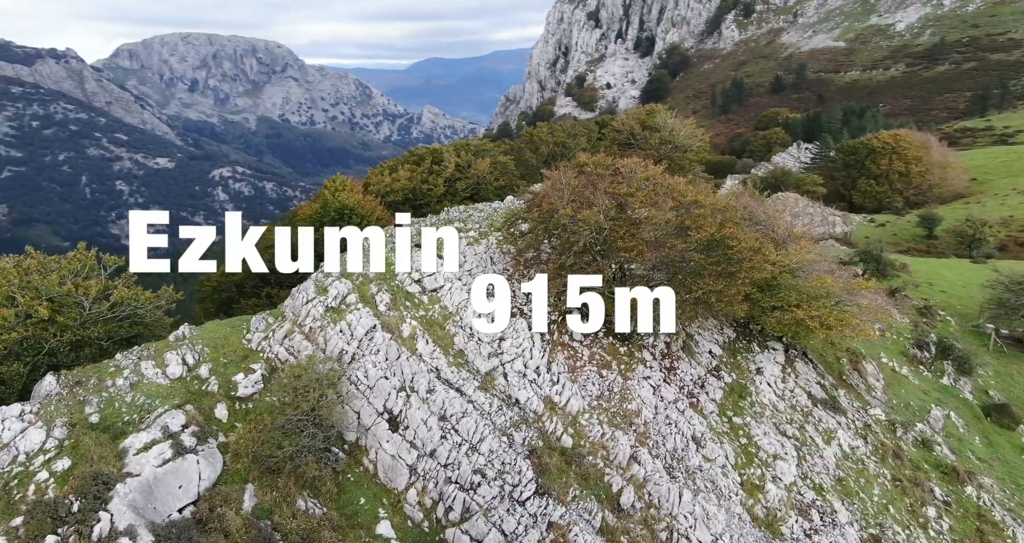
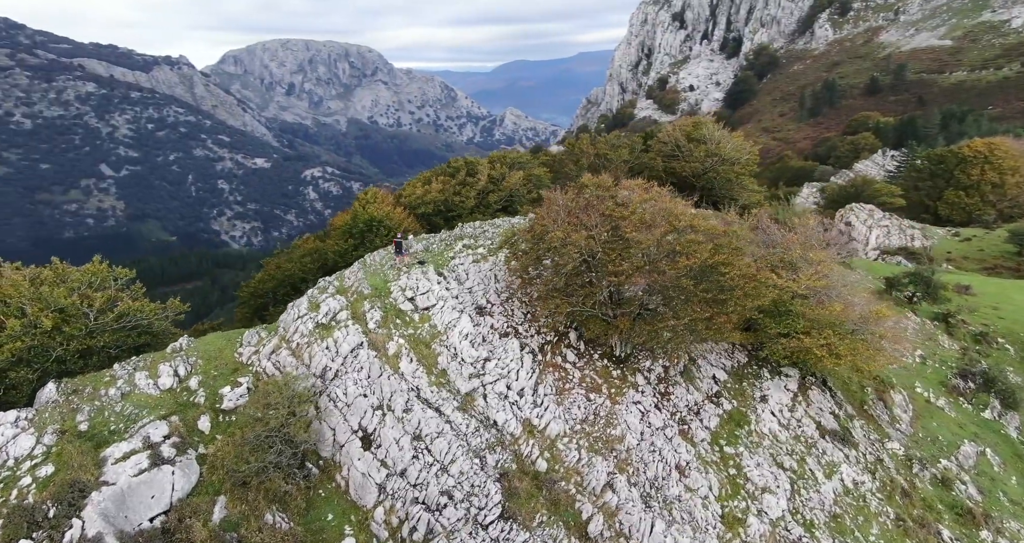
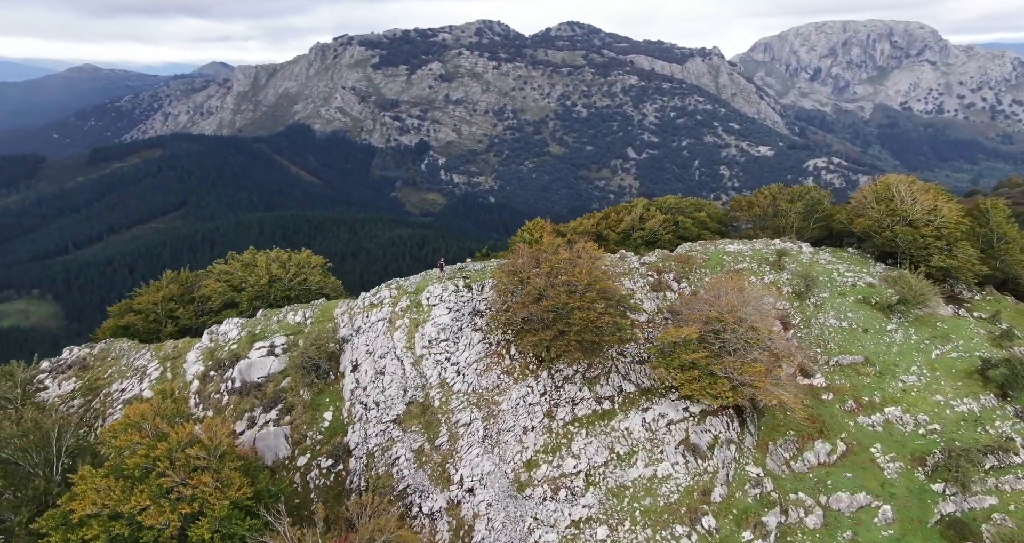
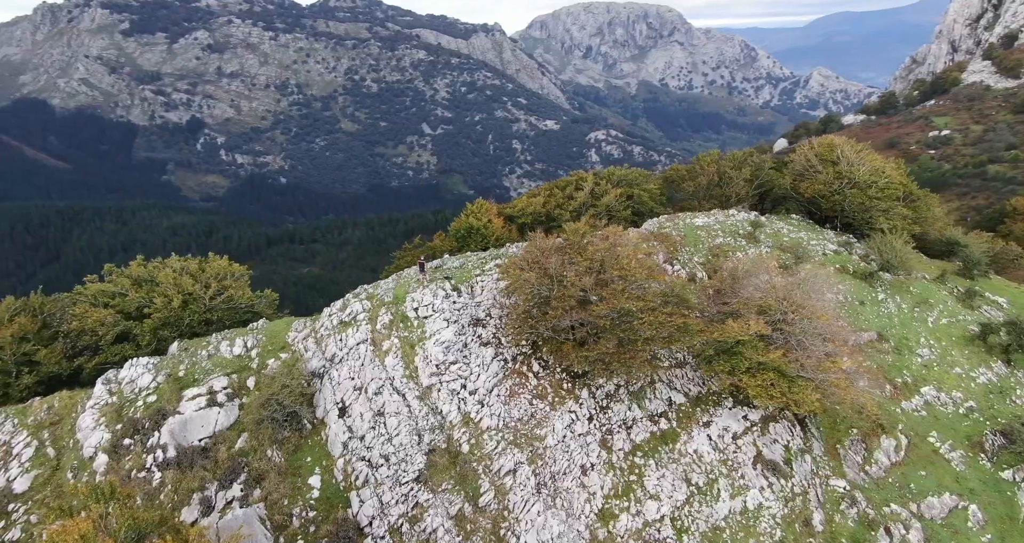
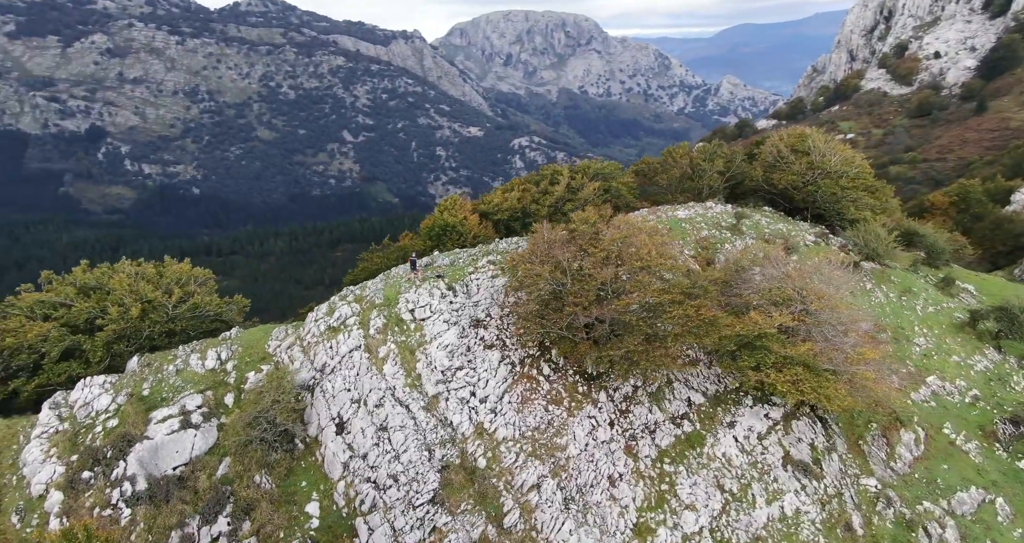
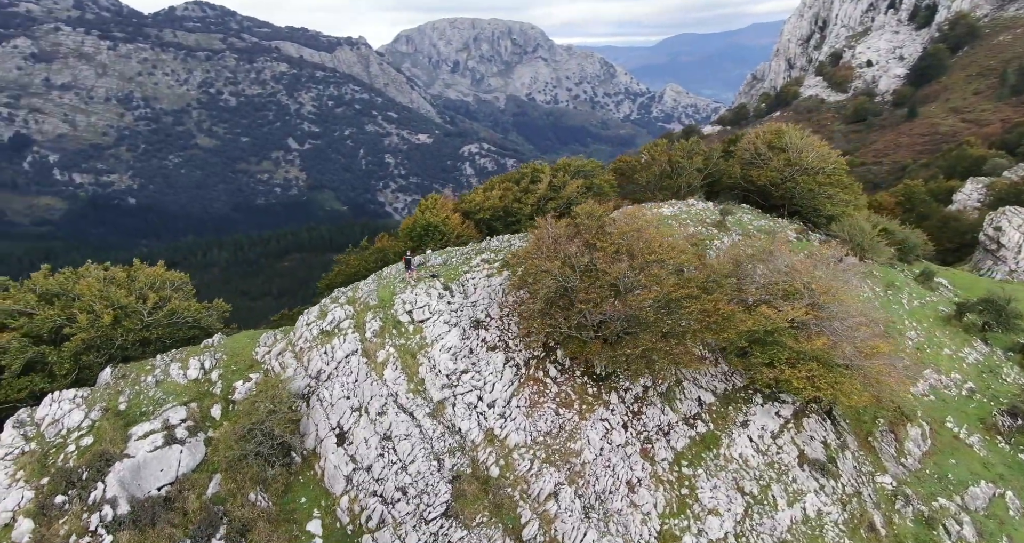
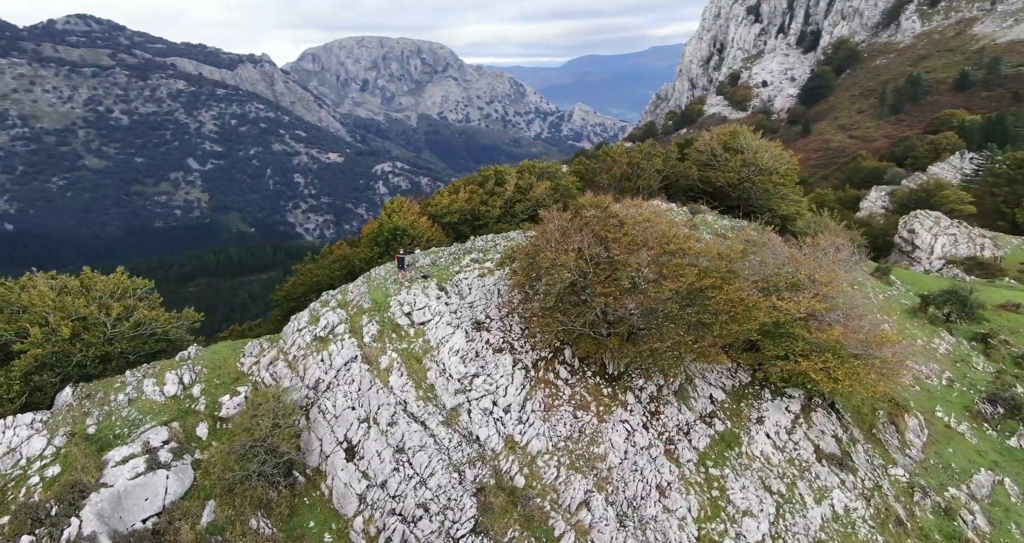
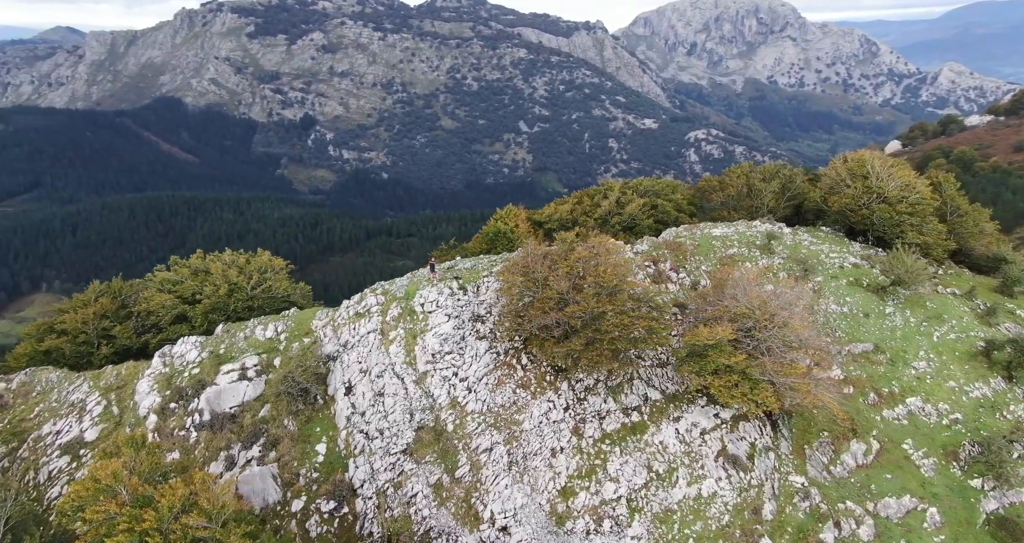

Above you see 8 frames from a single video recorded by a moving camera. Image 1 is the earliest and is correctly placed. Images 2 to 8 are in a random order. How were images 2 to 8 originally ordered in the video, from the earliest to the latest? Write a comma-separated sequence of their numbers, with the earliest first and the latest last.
2, 7, 6, 5, 4, 8, 3
